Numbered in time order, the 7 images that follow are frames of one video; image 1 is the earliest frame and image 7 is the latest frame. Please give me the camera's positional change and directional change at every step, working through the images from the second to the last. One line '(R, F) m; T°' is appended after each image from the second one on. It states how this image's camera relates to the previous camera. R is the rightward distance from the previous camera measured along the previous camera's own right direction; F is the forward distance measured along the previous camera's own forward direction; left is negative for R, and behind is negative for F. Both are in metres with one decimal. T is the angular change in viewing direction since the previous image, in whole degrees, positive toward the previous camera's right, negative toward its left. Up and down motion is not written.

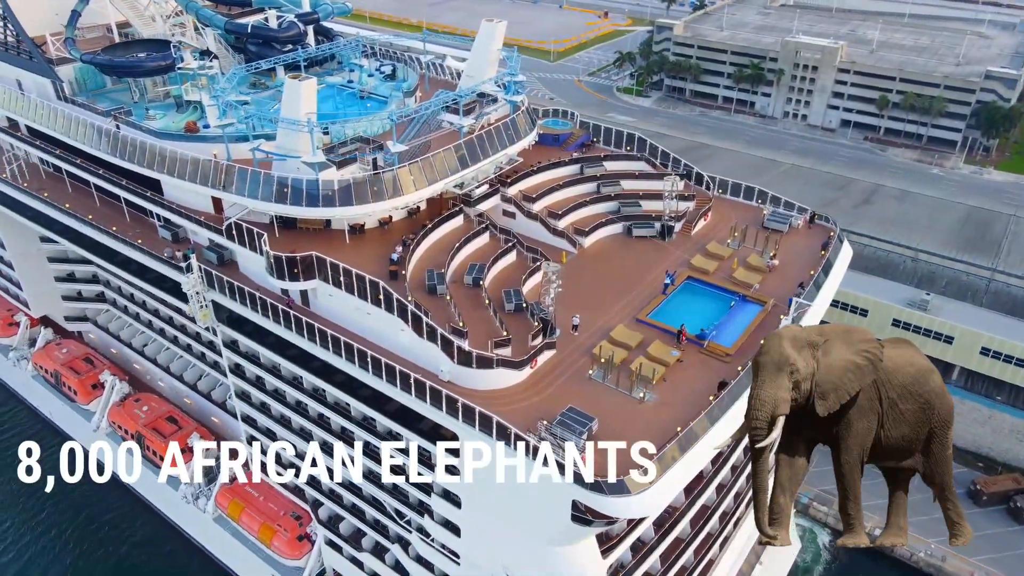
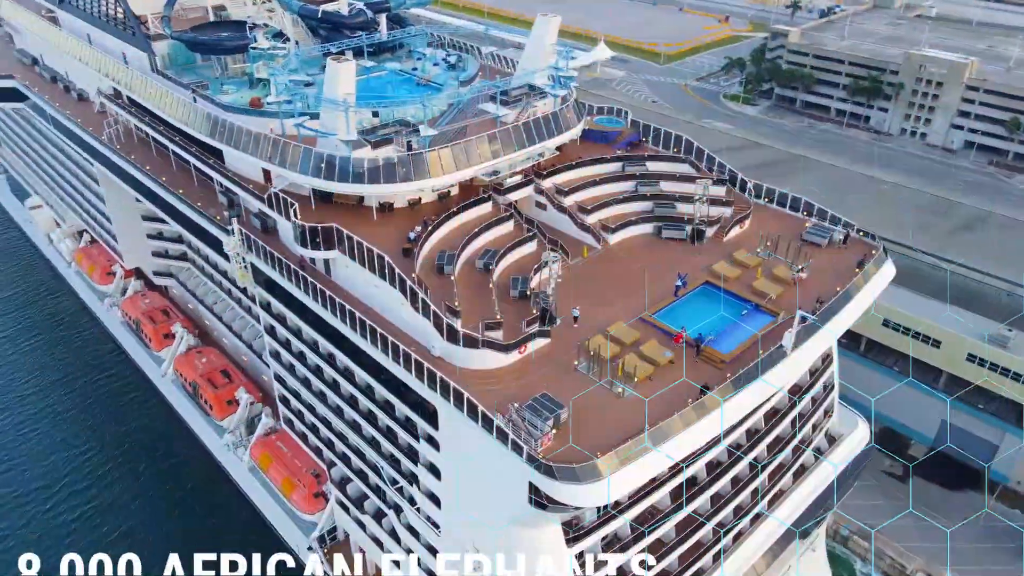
(+1.9, -0.2) m; -8°
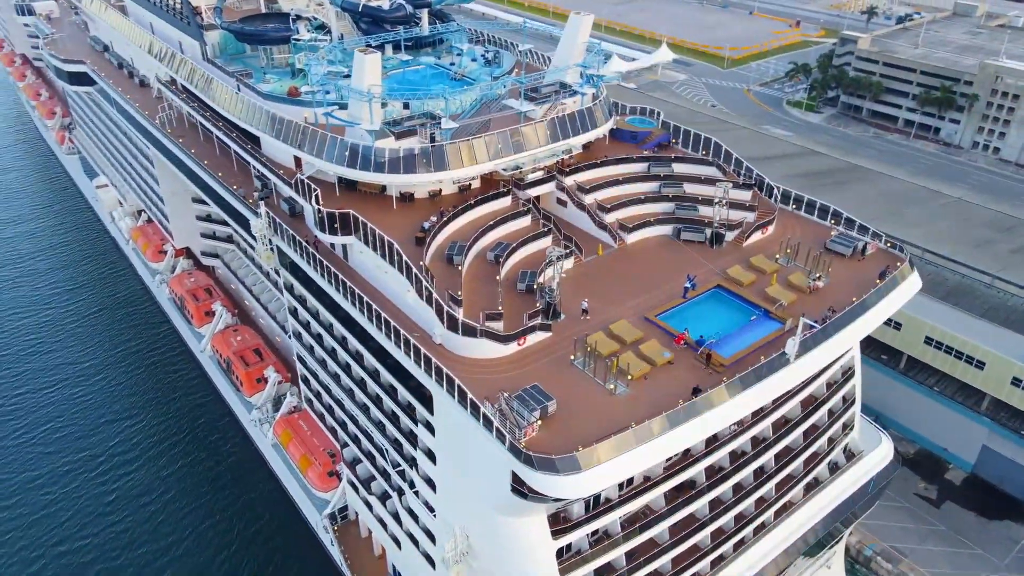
(+1.0, -0.1) m; -5°
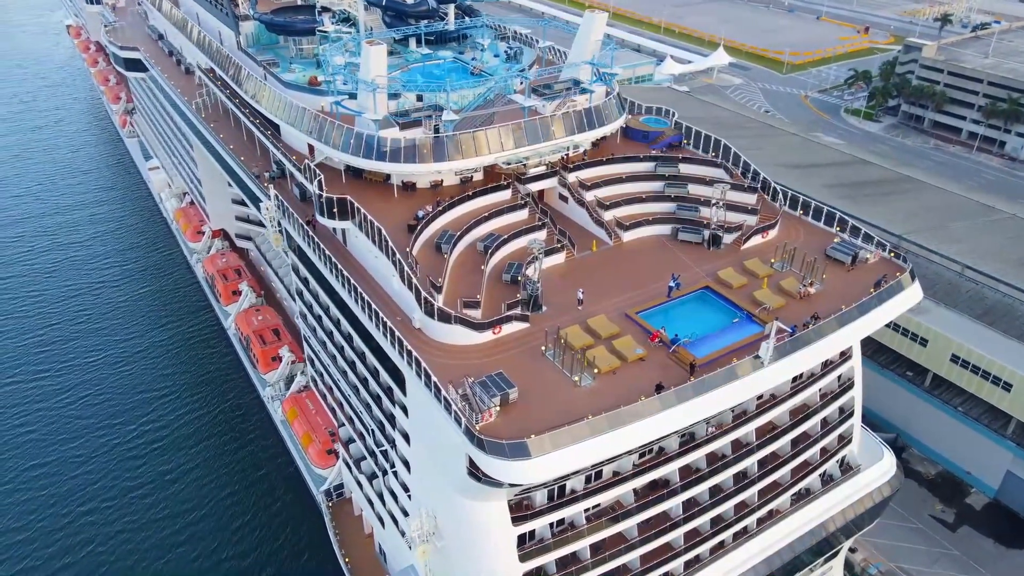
(+1.4, -0.2) m; -4°
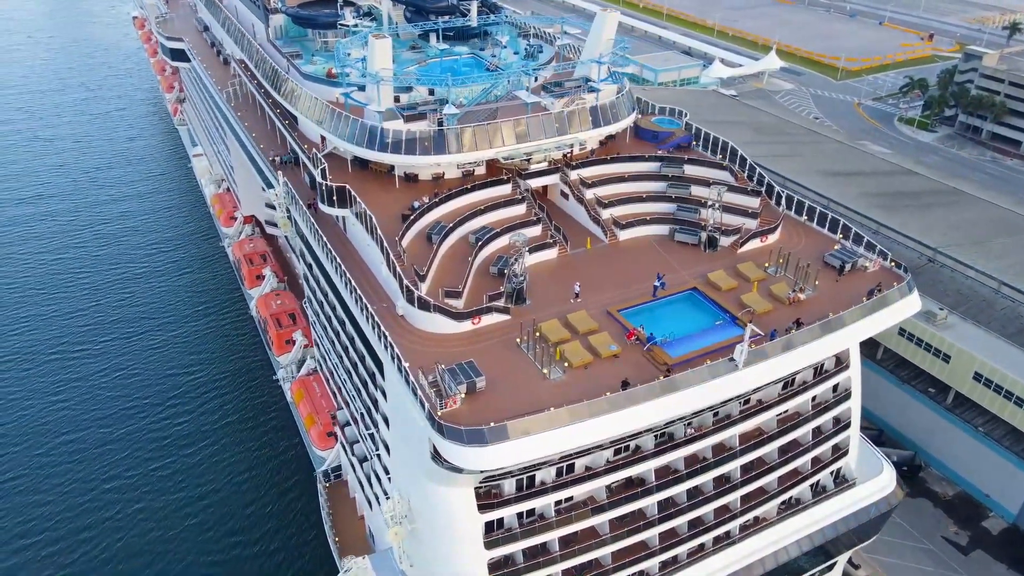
(+1.3, -0.2) m; -4°
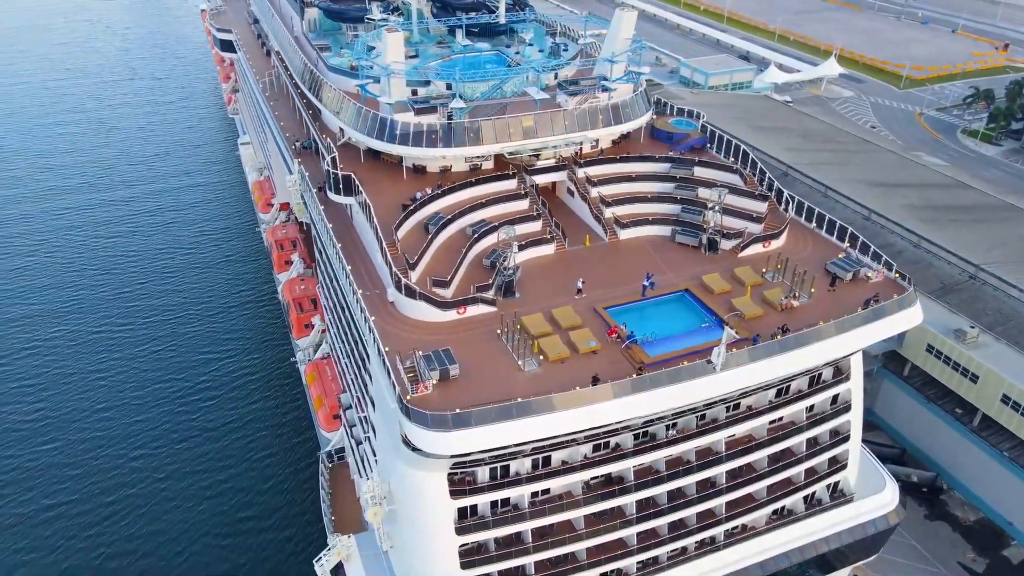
(+1.3, -0.2) m; -4°
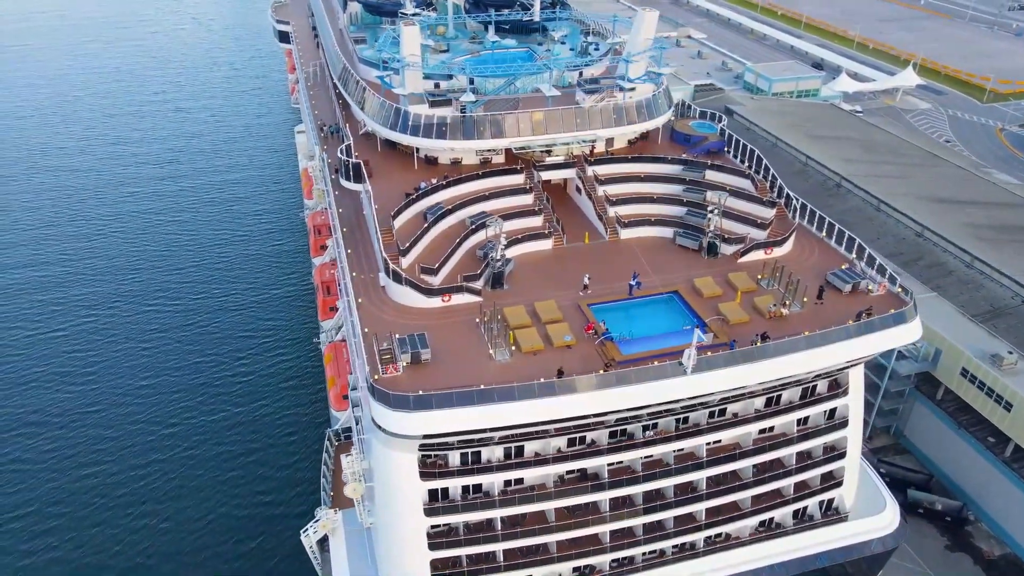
(+1.5, -0.2) m; -5°
